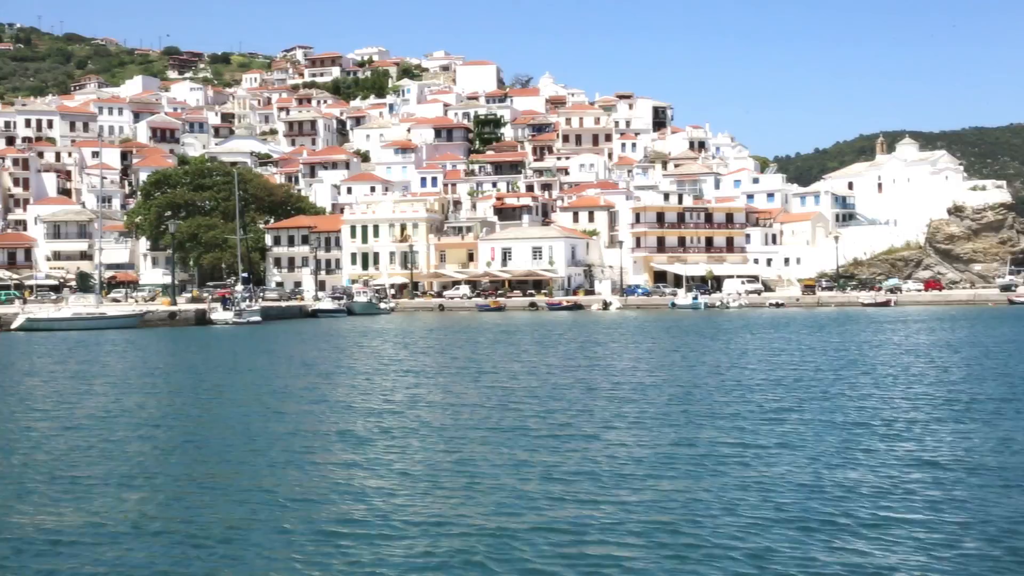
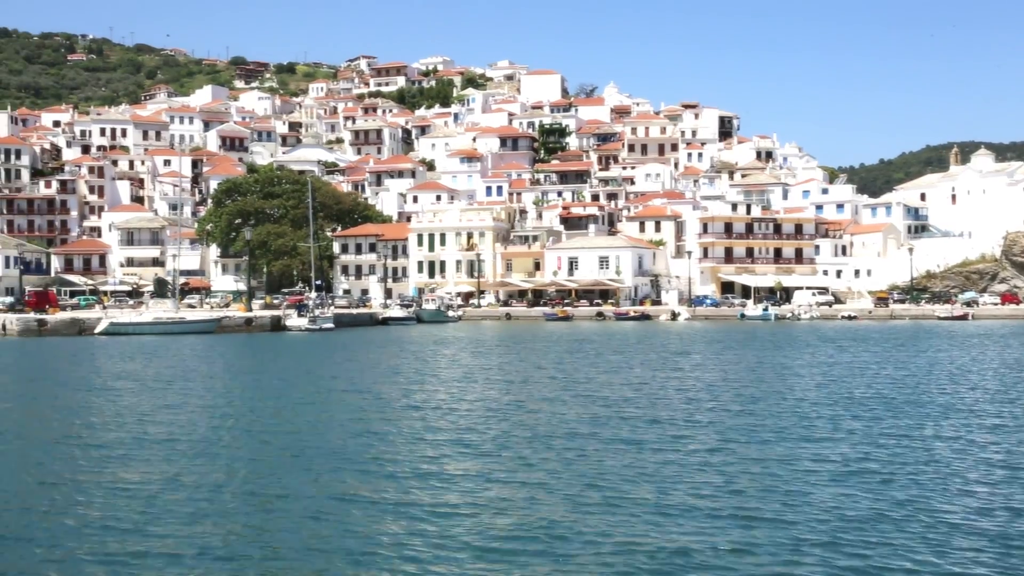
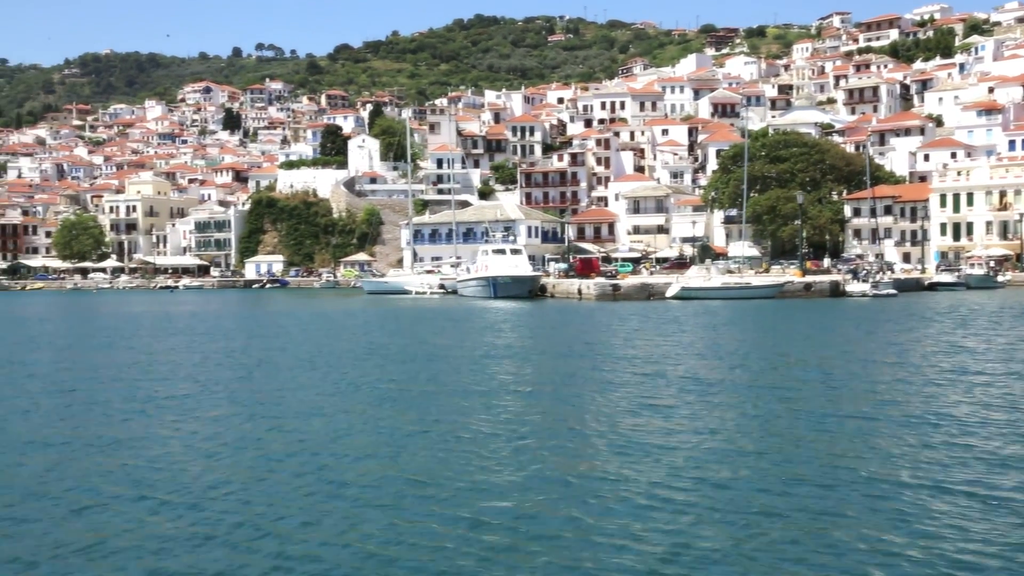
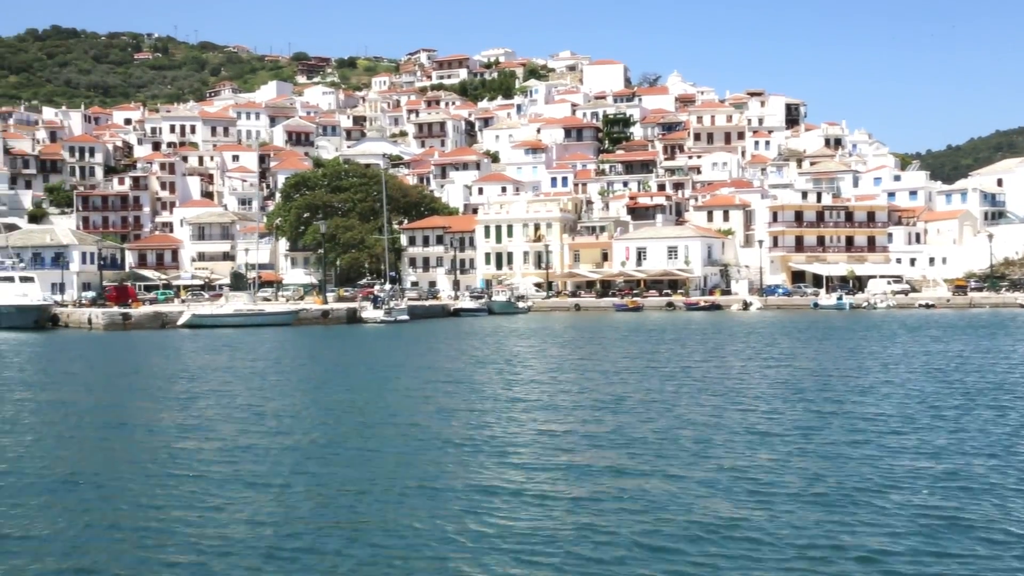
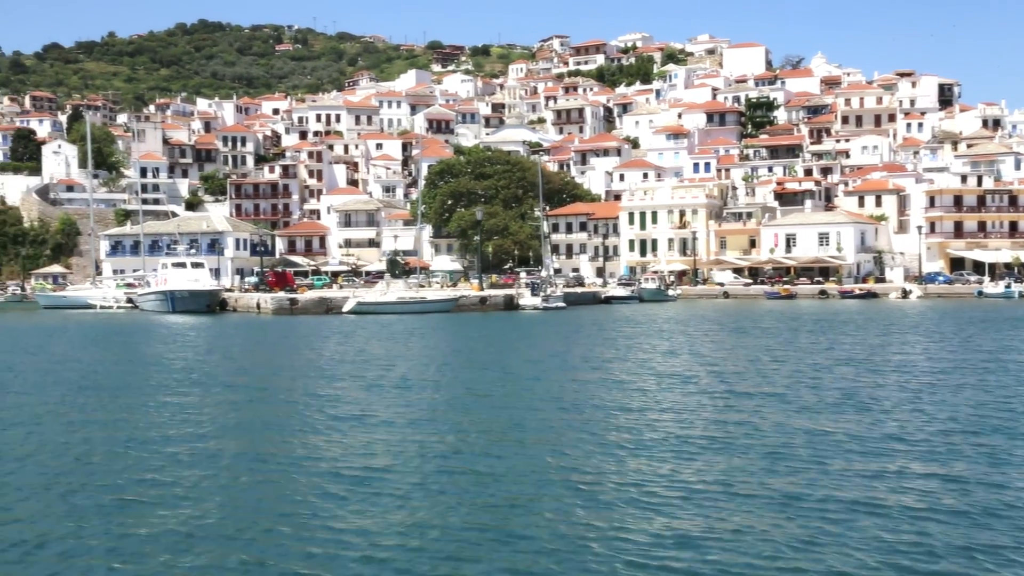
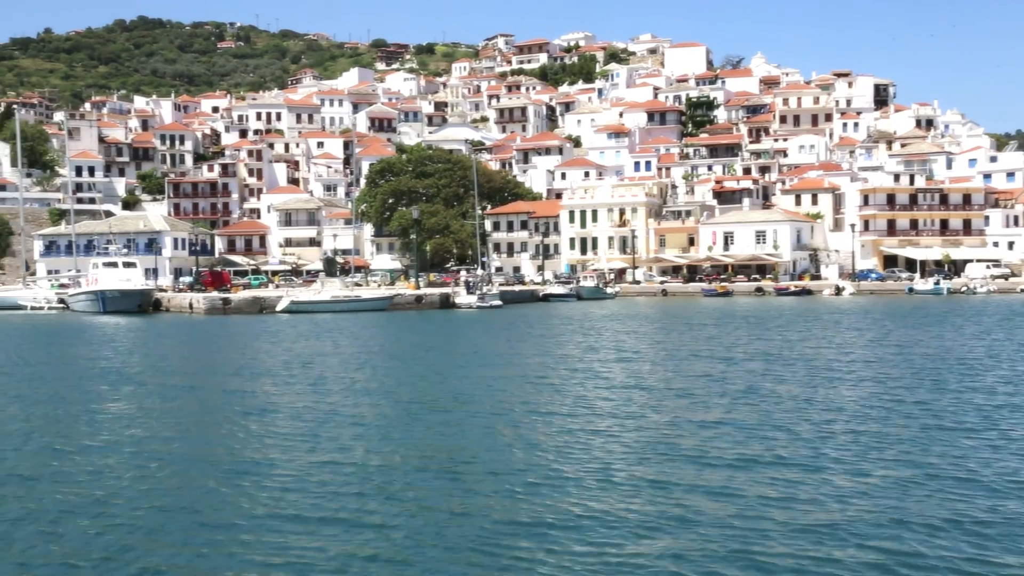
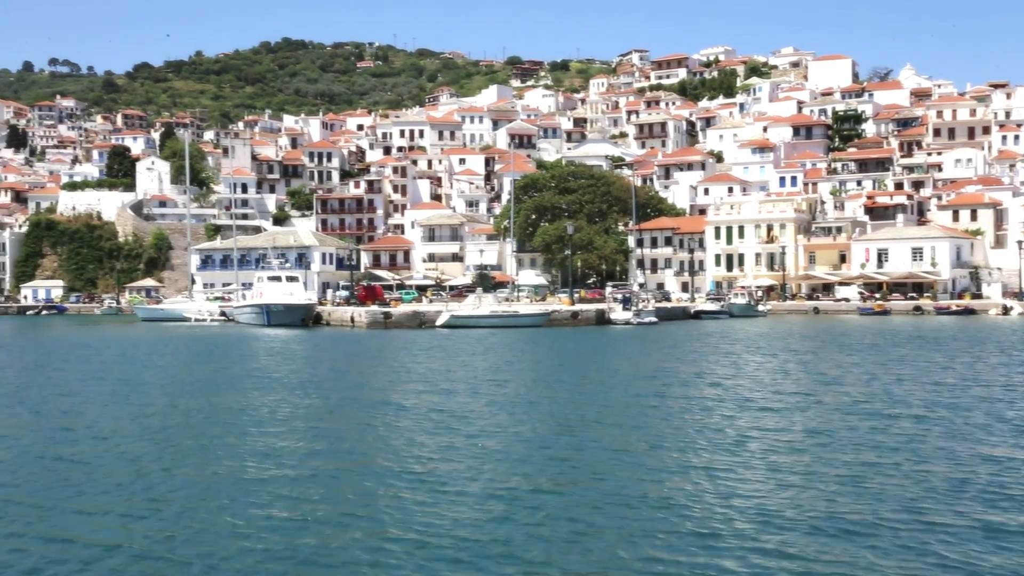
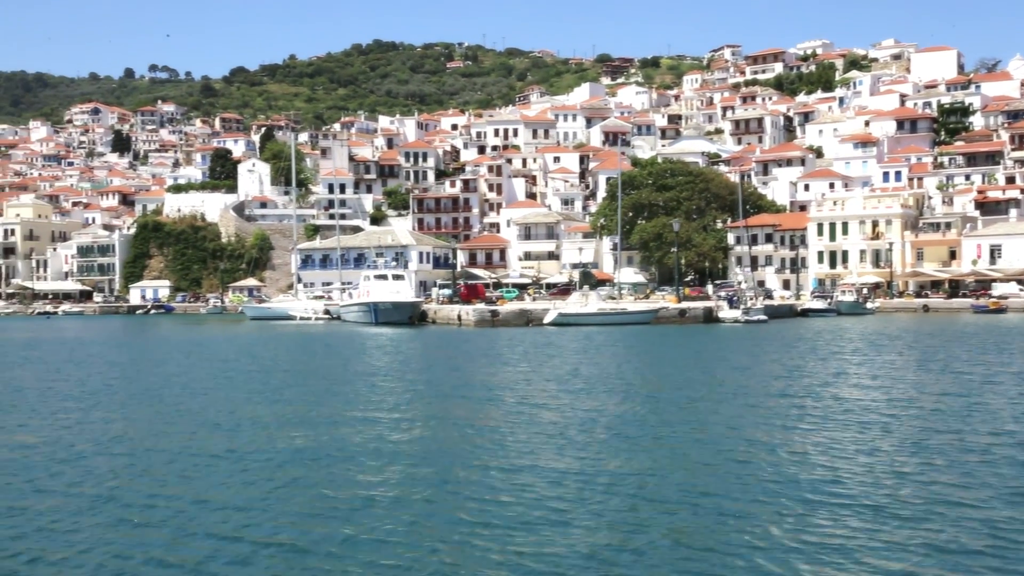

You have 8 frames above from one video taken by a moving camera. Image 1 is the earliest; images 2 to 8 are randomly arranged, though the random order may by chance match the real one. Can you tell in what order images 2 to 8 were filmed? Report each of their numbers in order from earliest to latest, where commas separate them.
2, 4, 6, 5, 7, 8, 3
